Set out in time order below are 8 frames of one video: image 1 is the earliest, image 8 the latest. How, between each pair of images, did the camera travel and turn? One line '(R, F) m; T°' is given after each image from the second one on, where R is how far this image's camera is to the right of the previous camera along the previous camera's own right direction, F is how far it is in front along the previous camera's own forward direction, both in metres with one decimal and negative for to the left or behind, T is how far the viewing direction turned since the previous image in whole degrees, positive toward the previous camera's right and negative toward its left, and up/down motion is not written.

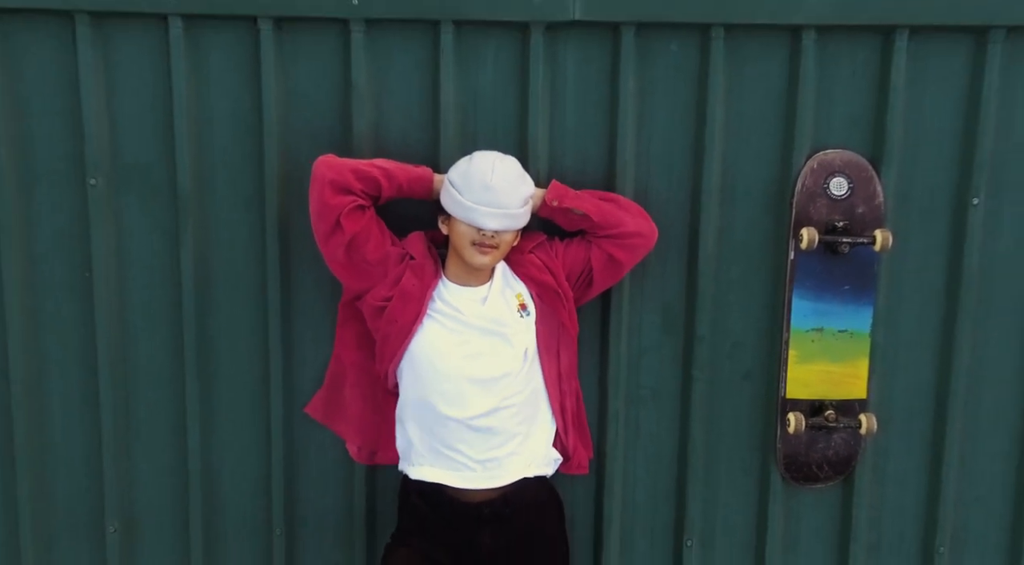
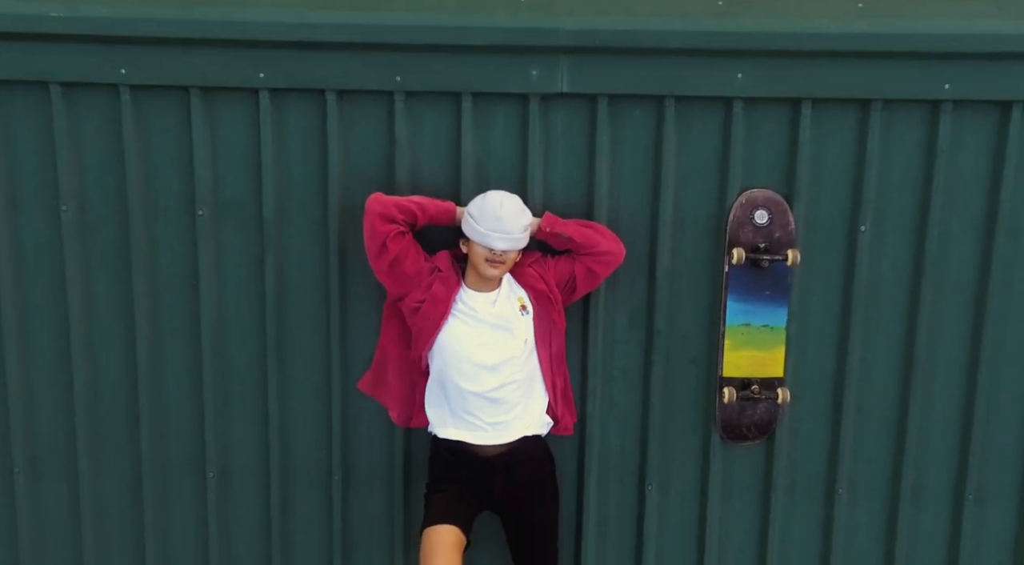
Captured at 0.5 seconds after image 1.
(0.0, -0.8) m; -1°
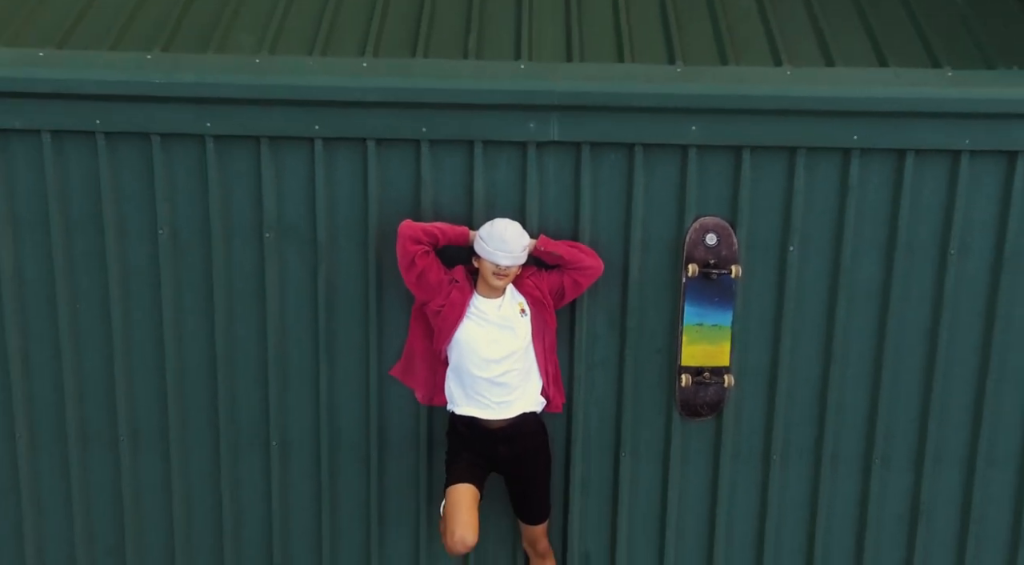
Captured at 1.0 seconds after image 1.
(0.0, -0.8) m; 0°
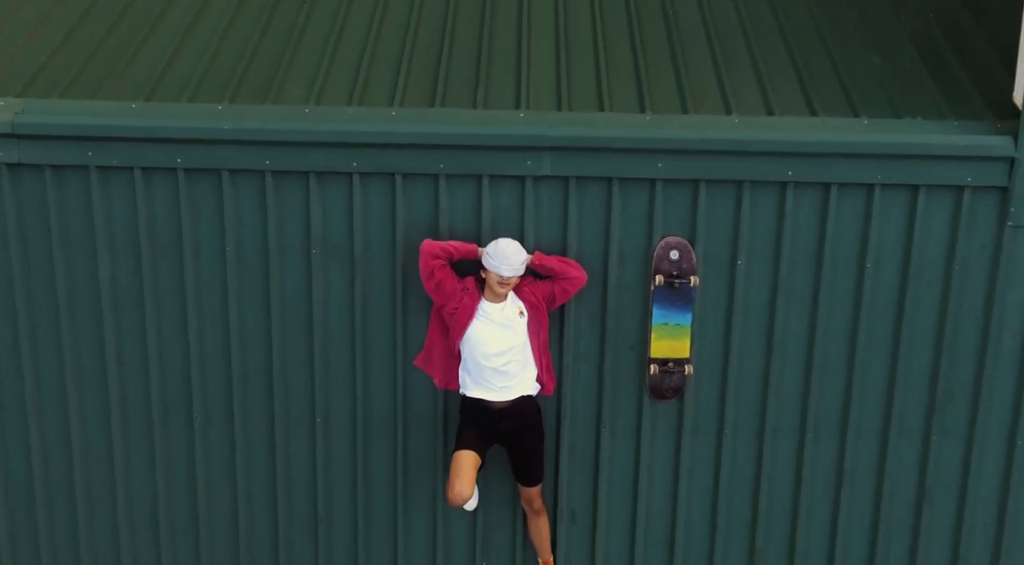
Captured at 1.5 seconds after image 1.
(0.0, -0.9) m; 0°
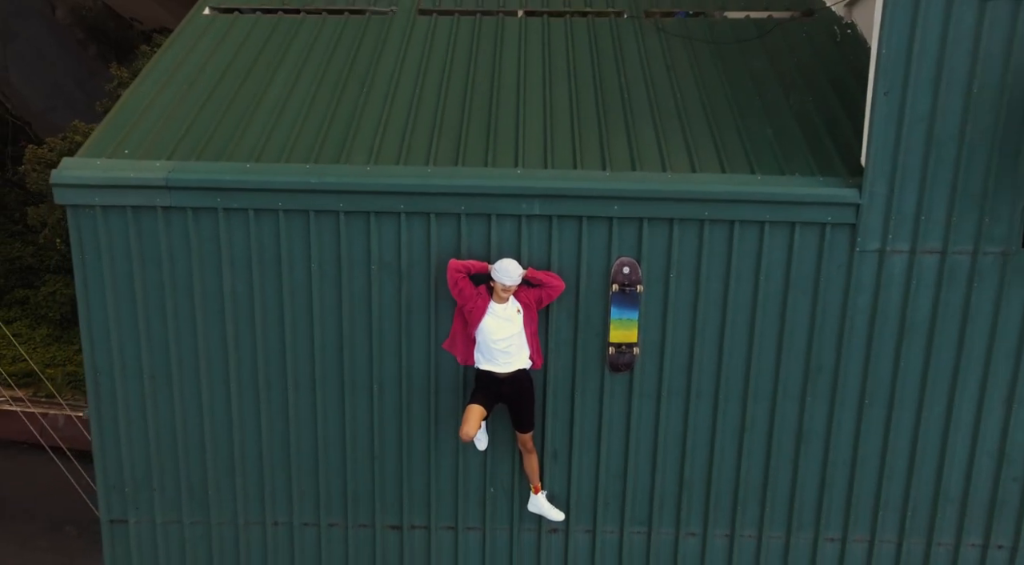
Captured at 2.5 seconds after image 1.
(0.0, -2.0) m; 0°
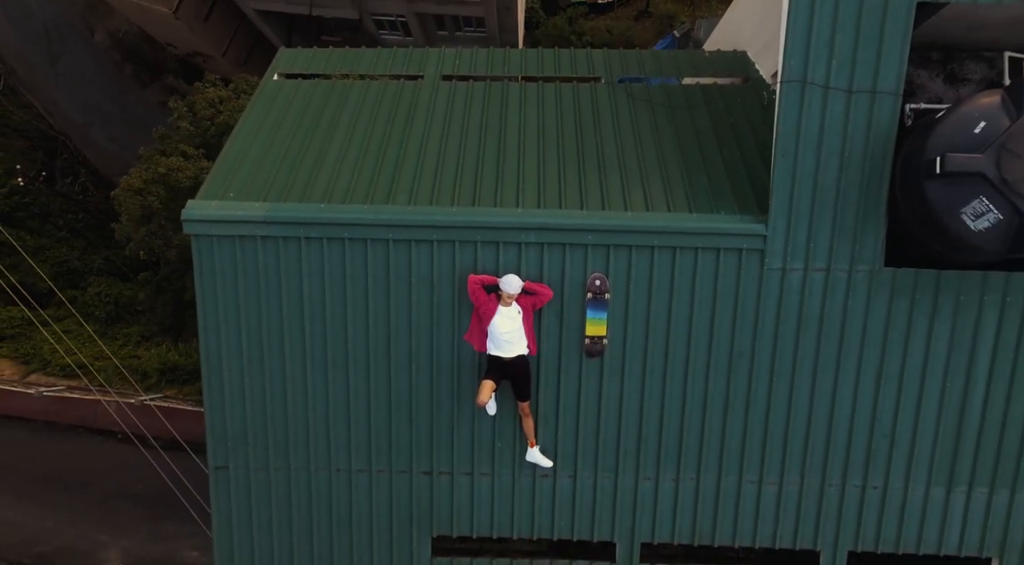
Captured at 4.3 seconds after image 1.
(0.0, -2.5) m; 0°
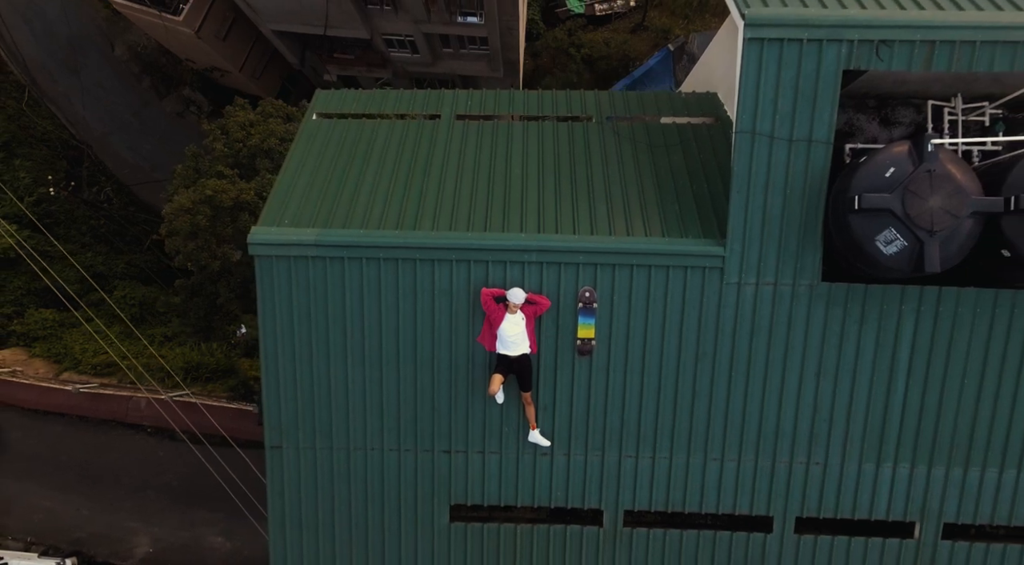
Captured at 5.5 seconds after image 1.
(-0.1, -2.0) m; 0°
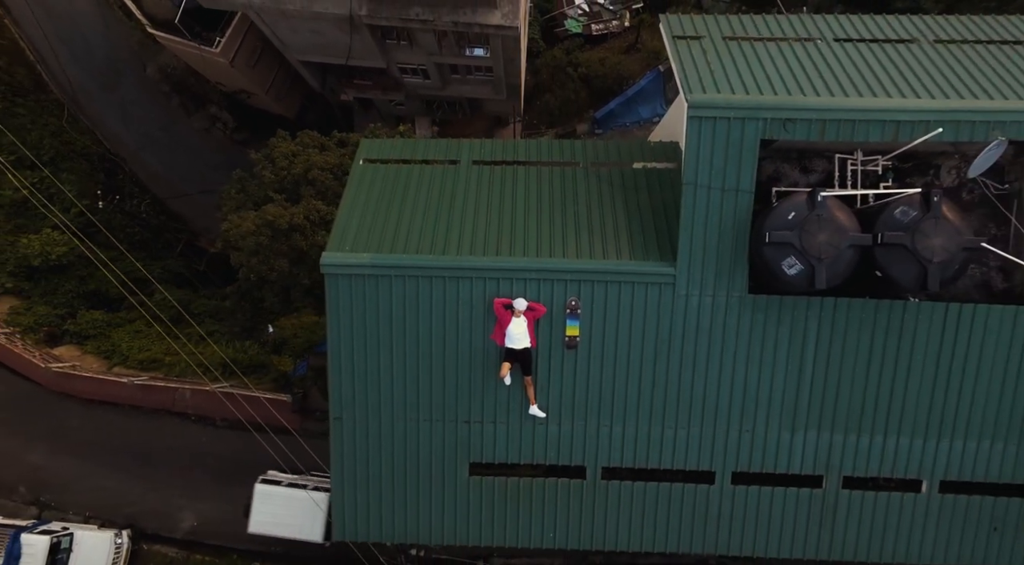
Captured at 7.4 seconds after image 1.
(-0.1, -3.7) m; 0°
